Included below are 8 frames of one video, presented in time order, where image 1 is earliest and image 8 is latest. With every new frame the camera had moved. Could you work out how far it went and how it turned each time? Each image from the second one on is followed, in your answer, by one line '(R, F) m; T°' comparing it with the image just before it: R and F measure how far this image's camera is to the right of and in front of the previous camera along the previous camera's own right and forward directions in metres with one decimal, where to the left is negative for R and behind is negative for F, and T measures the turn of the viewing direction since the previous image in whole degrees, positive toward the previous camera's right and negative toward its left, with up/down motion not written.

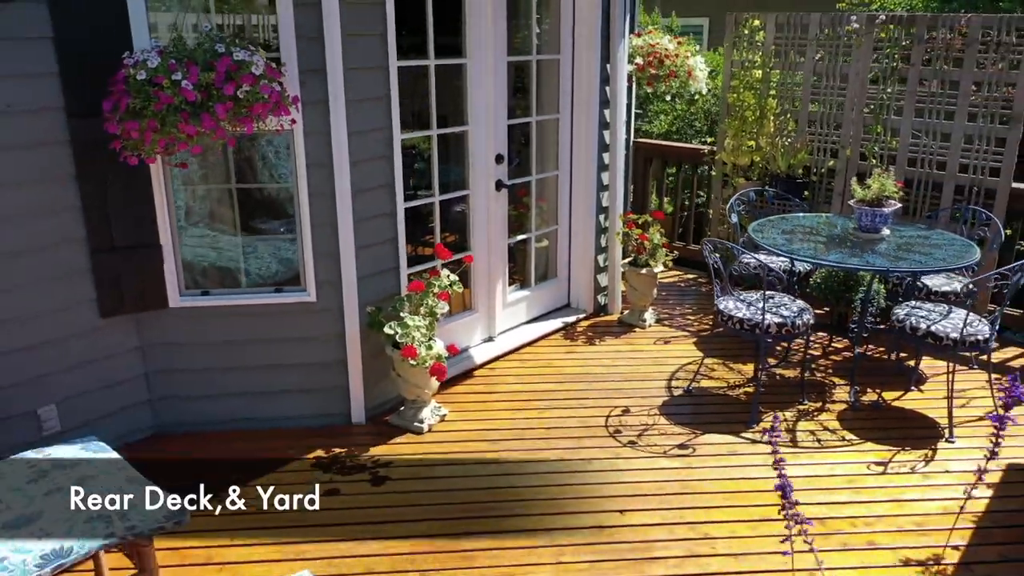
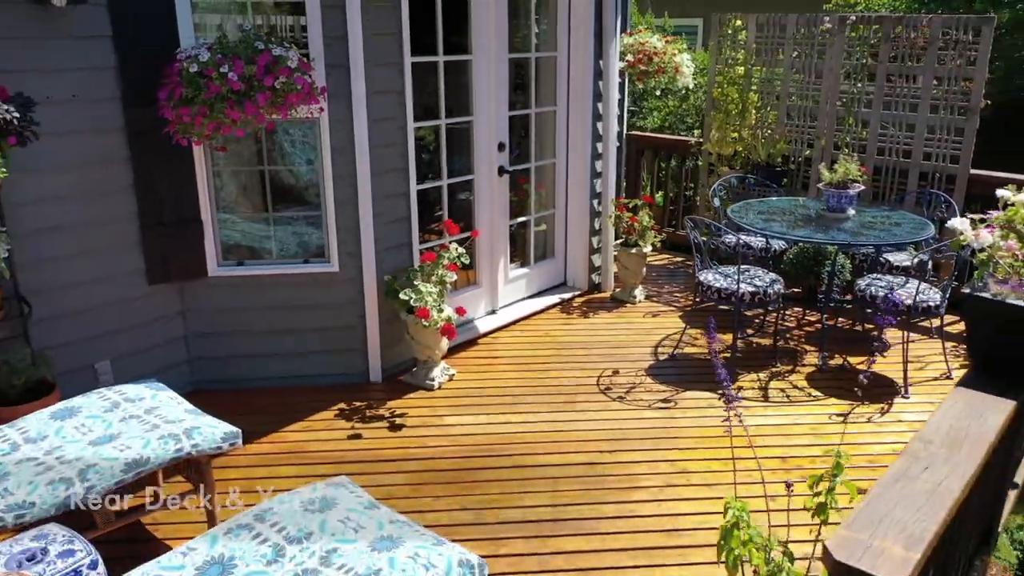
(0.0, -0.4) m; 0°
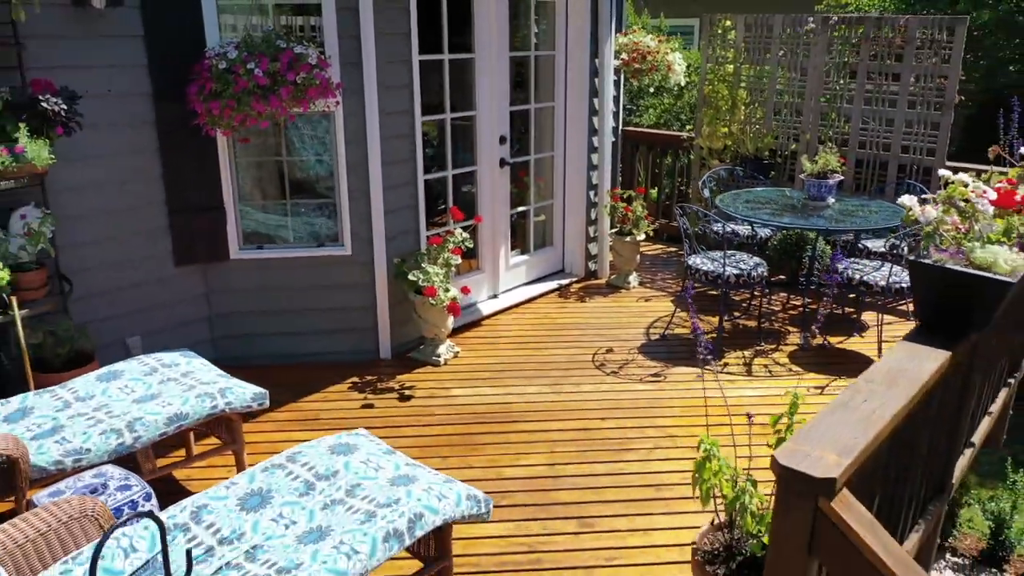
(0.0, -0.3) m; 0°
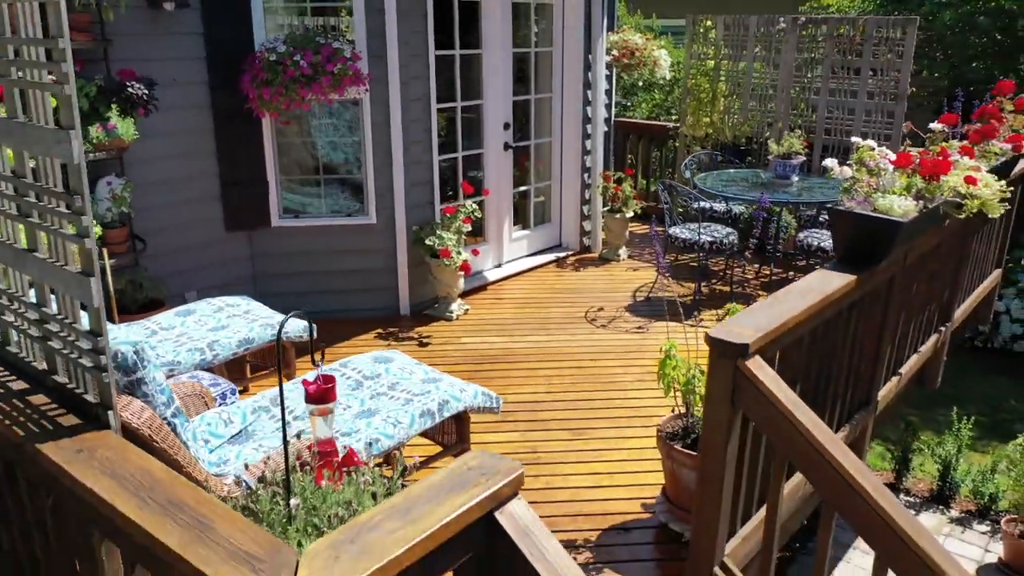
(0.0, -0.6) m; 0°
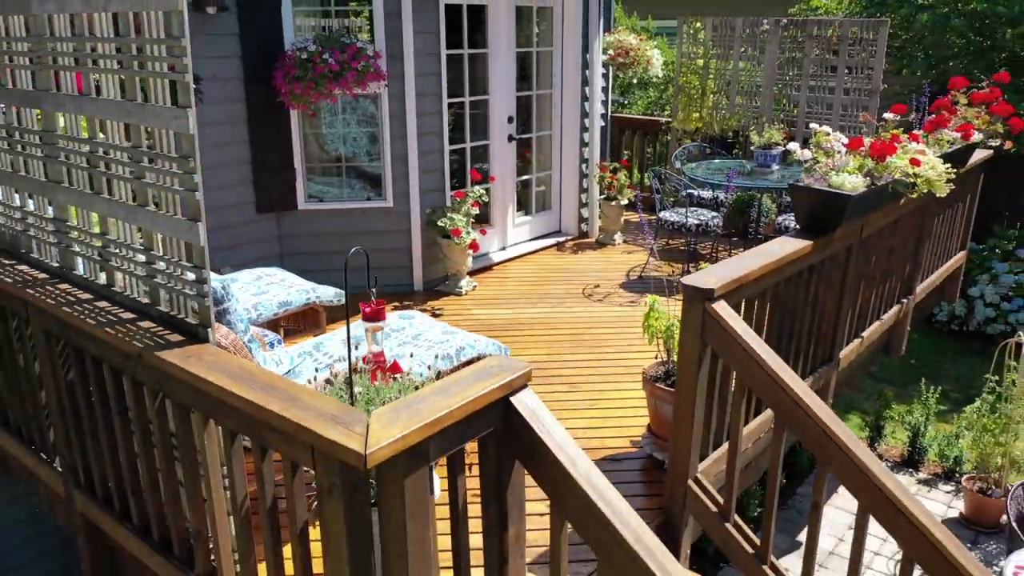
(0.0, -0.5) m; 0°
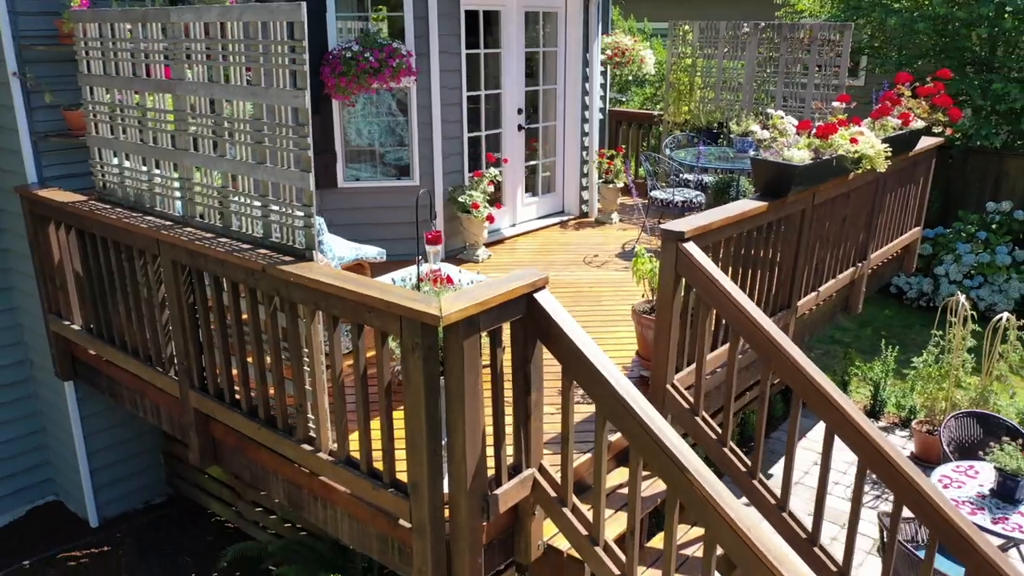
(-0.1, -0.8) m; 0°
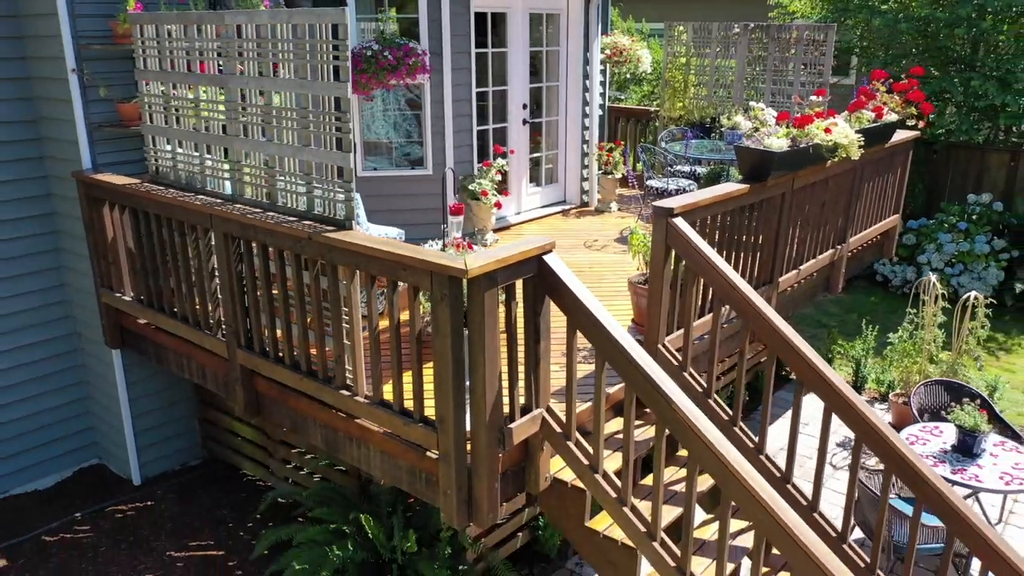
(0.0, -0.5) m; 0°
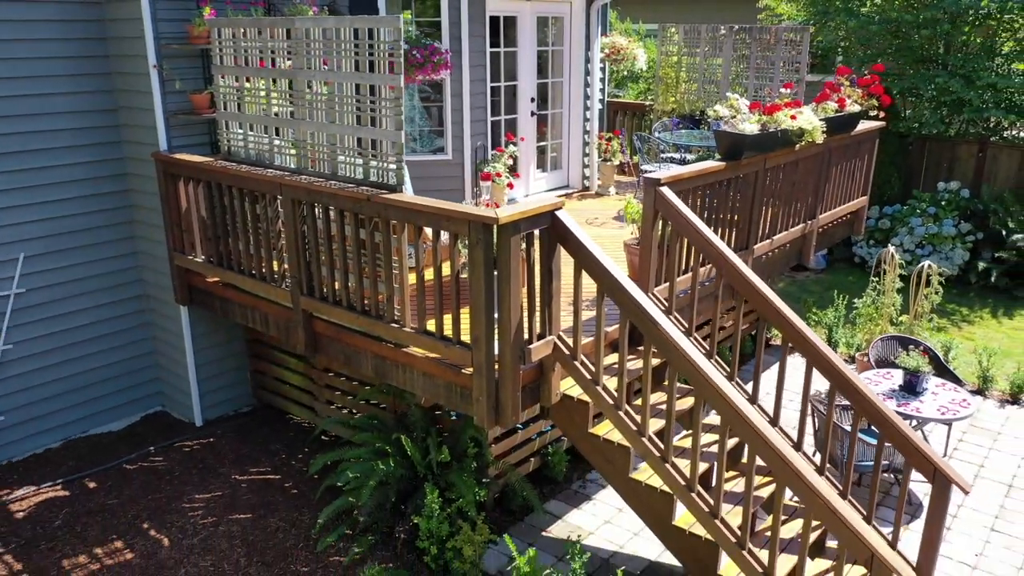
(-0.1, -0.8) m; 0°
